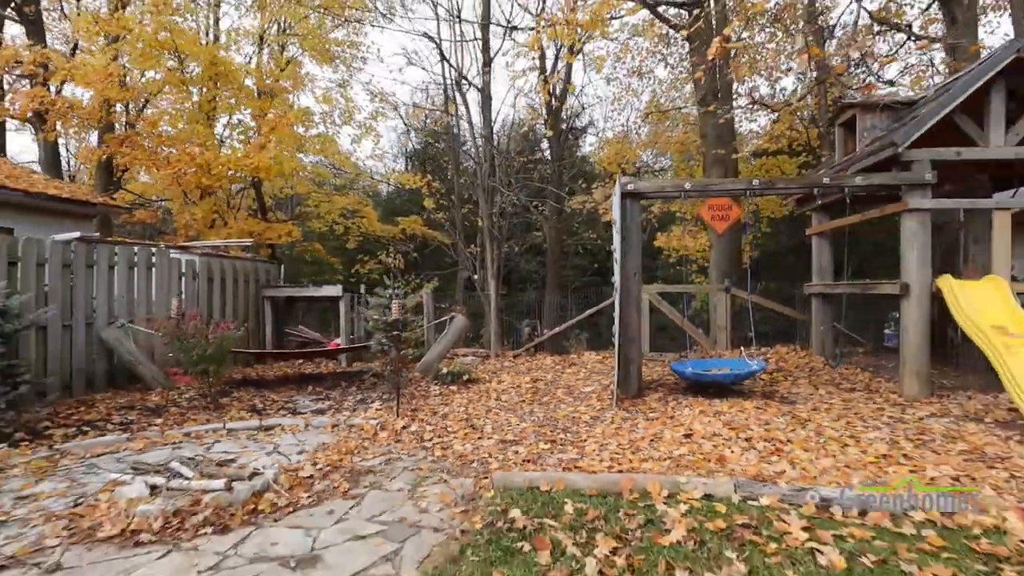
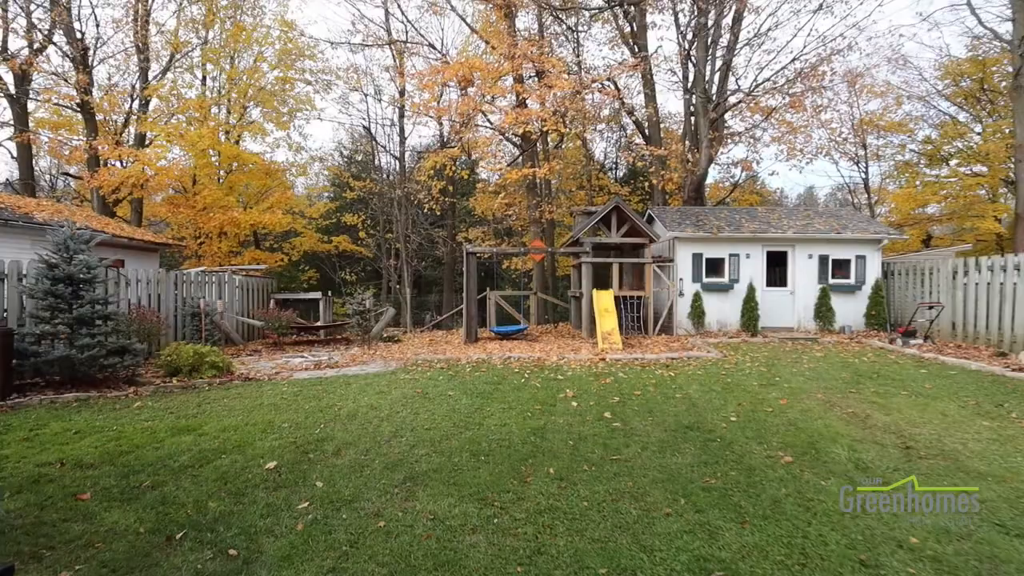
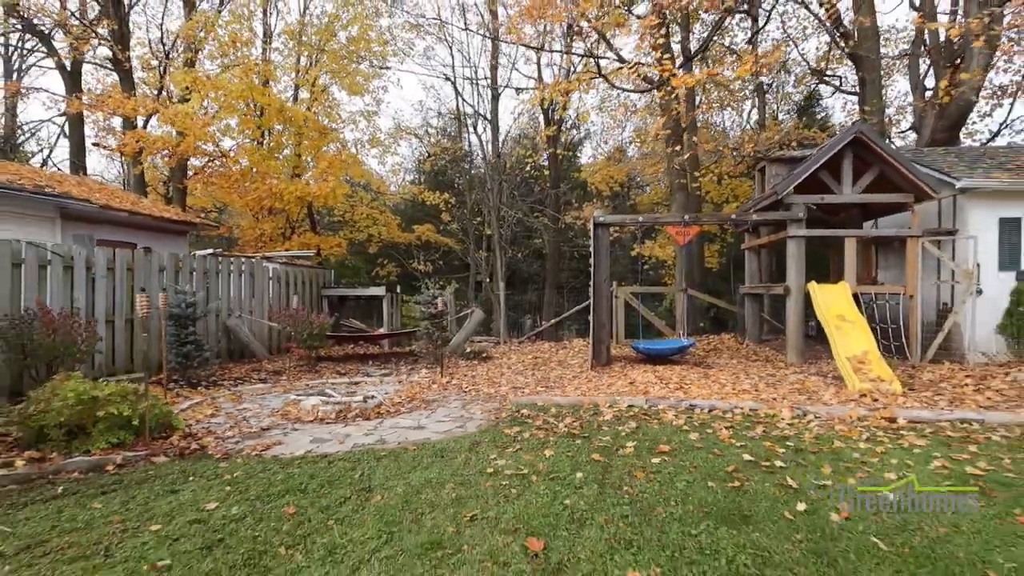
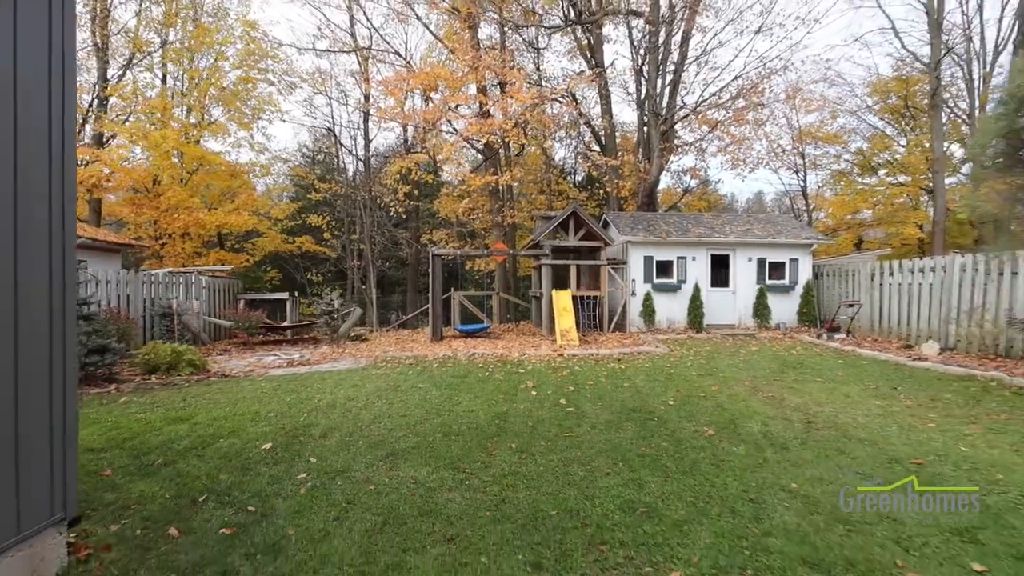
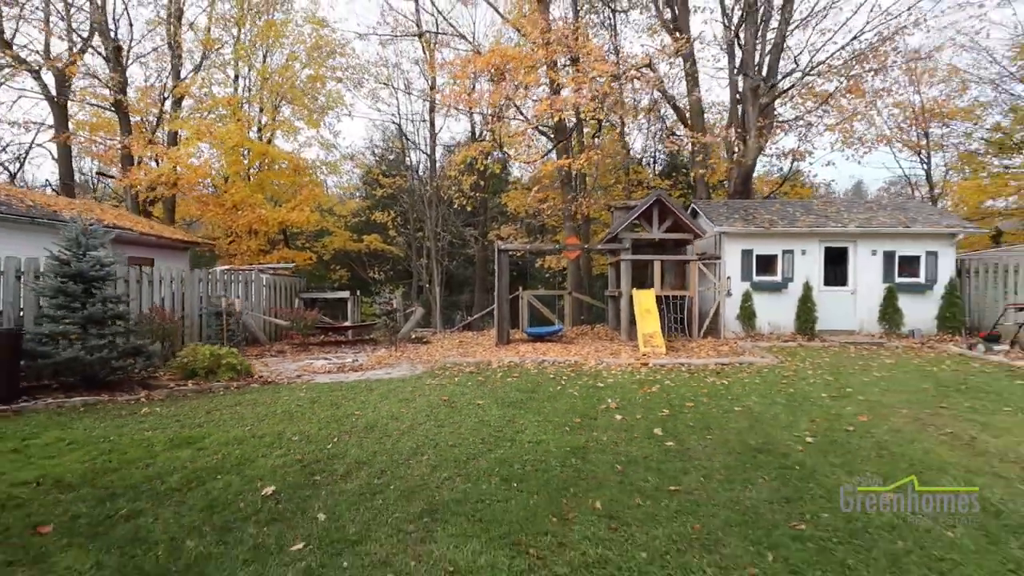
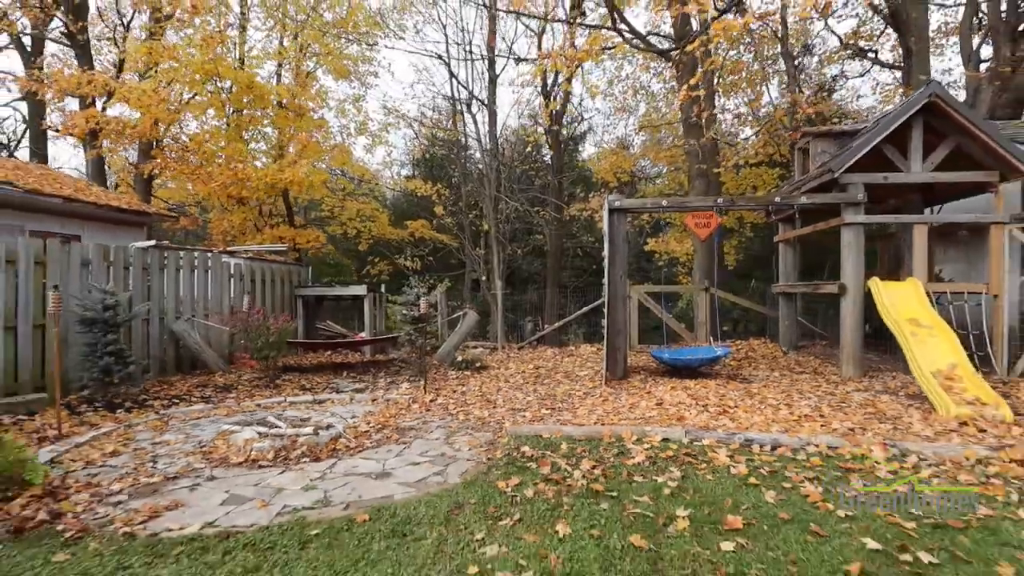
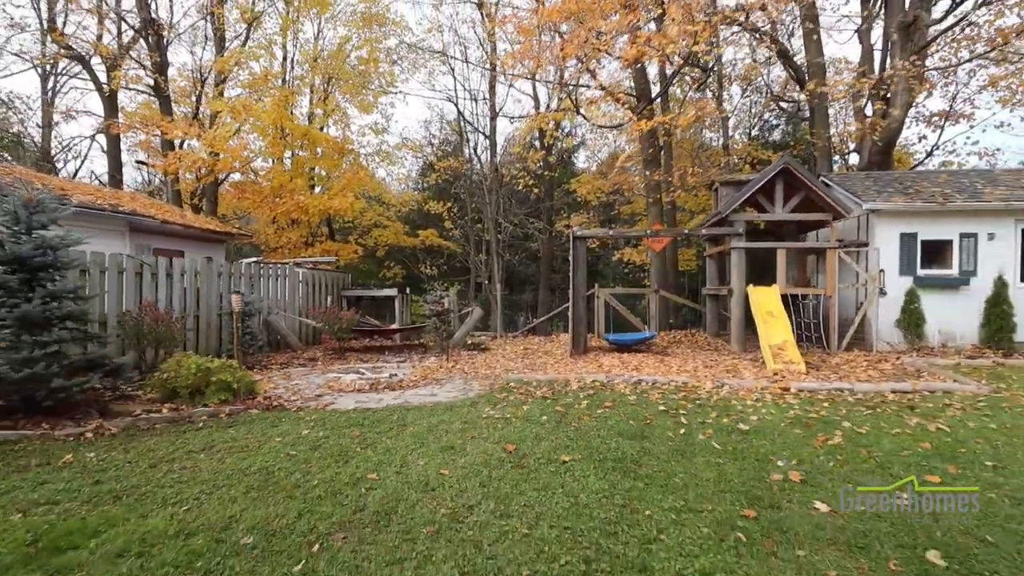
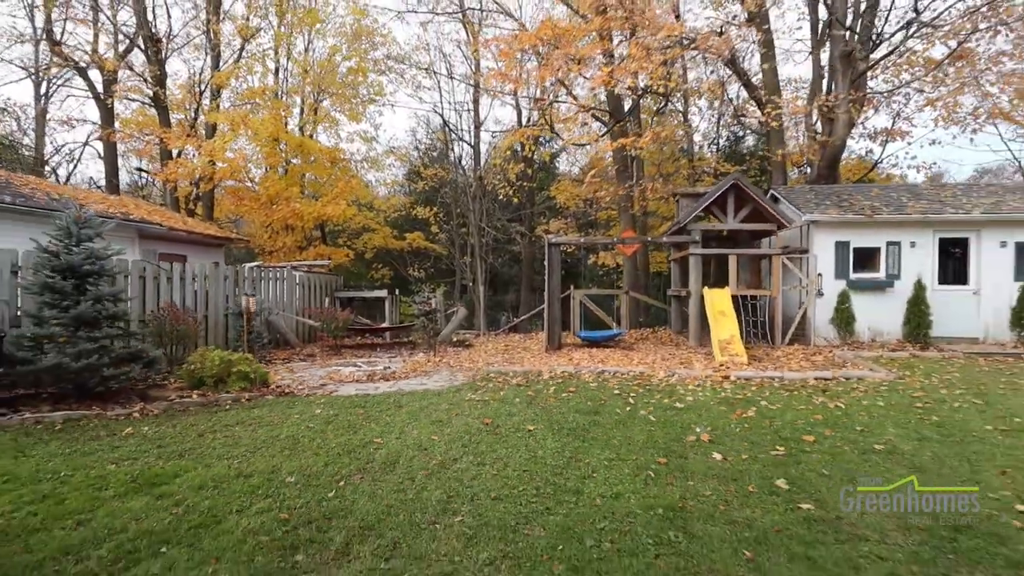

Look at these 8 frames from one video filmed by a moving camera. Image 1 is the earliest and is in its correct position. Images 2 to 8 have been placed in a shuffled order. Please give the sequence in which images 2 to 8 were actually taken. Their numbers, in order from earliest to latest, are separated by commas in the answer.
6, 3, 7, 8, 5, 2, 4
